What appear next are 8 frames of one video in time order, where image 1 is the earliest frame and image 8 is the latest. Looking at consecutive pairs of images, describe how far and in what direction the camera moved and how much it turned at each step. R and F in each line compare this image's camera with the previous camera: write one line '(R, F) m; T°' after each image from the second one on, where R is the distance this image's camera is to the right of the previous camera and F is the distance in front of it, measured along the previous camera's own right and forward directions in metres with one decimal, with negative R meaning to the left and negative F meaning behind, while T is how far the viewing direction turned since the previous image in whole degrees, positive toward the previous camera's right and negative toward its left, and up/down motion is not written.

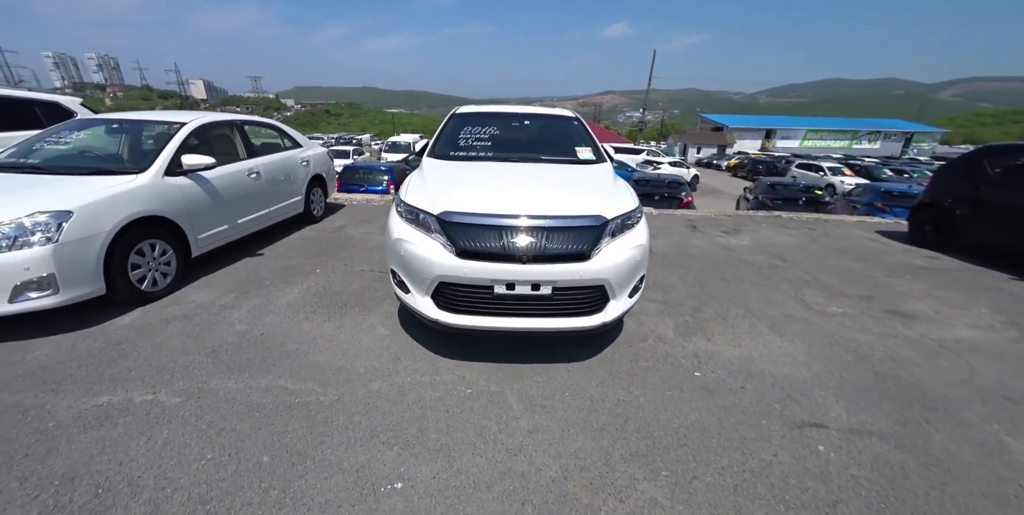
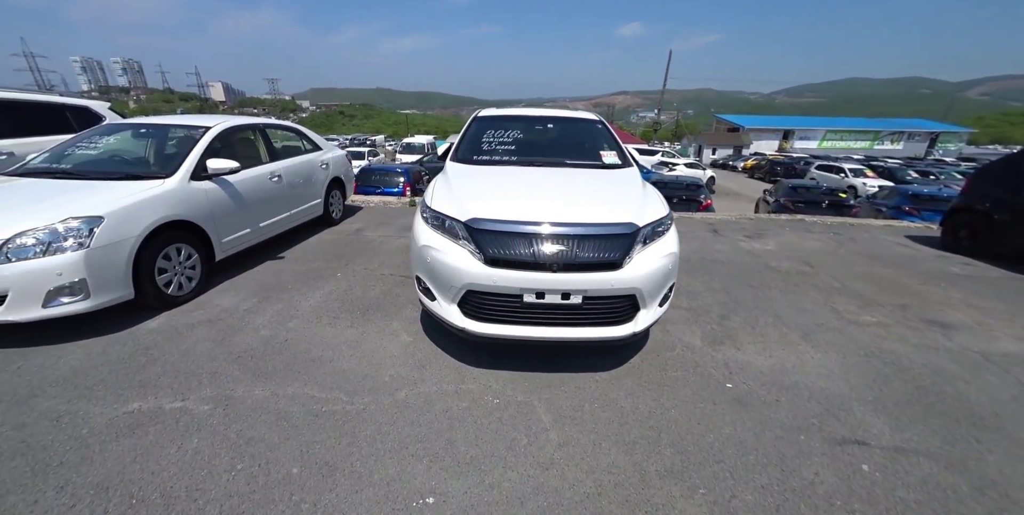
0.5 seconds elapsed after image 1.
(-0.1, 0.0) m; -2°
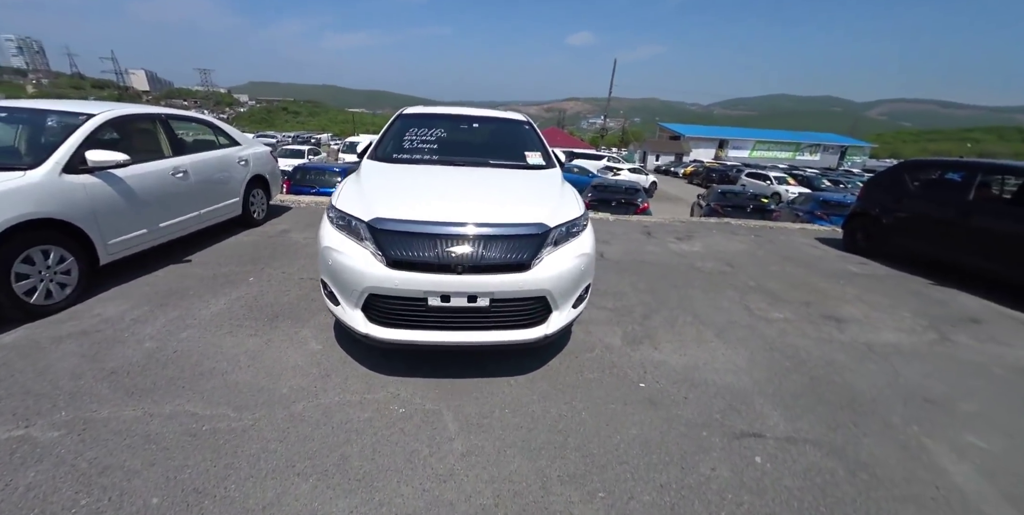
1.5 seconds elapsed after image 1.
(+0.3, +0.1) m; +6°
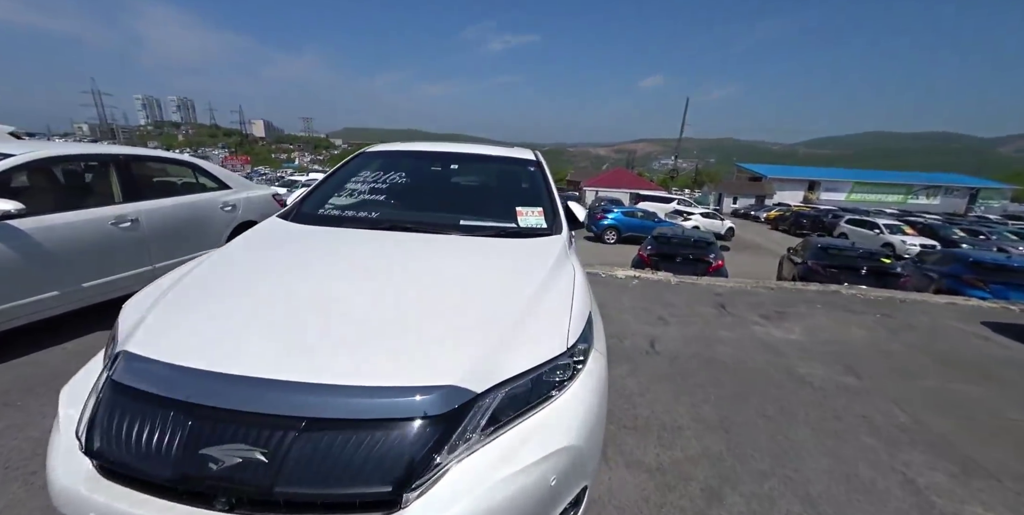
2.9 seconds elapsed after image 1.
(+0.5, +1.5) m; -9°
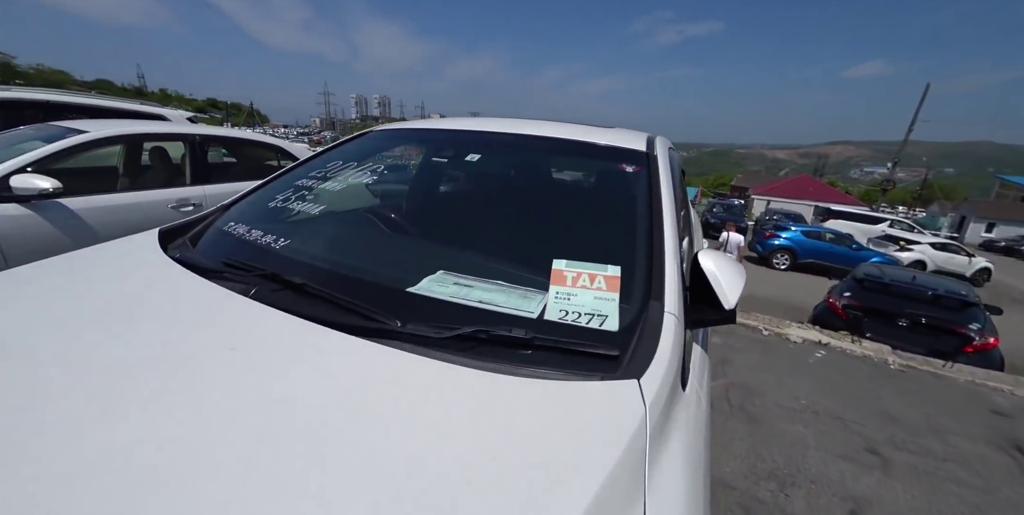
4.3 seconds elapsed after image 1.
(+0.3, +1.6) m; -20°
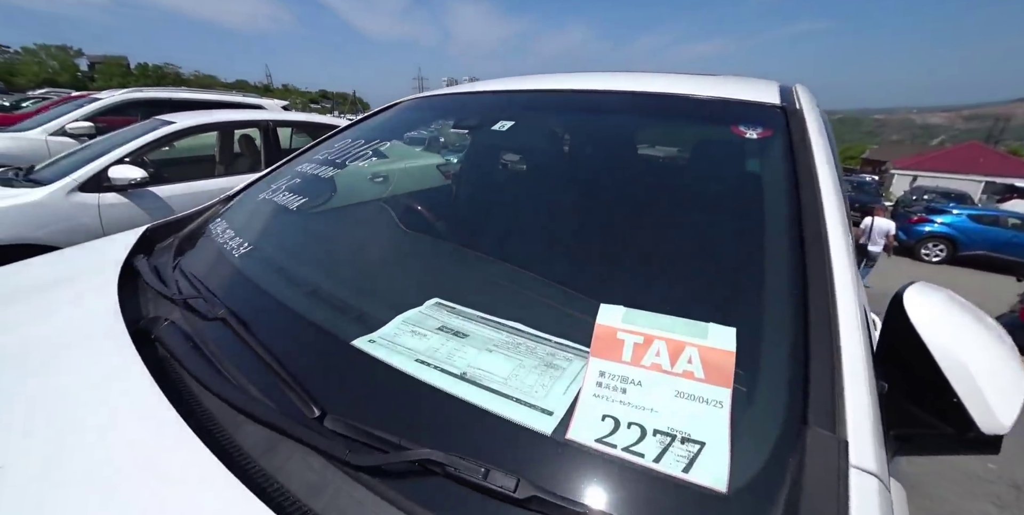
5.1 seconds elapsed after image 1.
(+0.1, +0.5) m; -12°
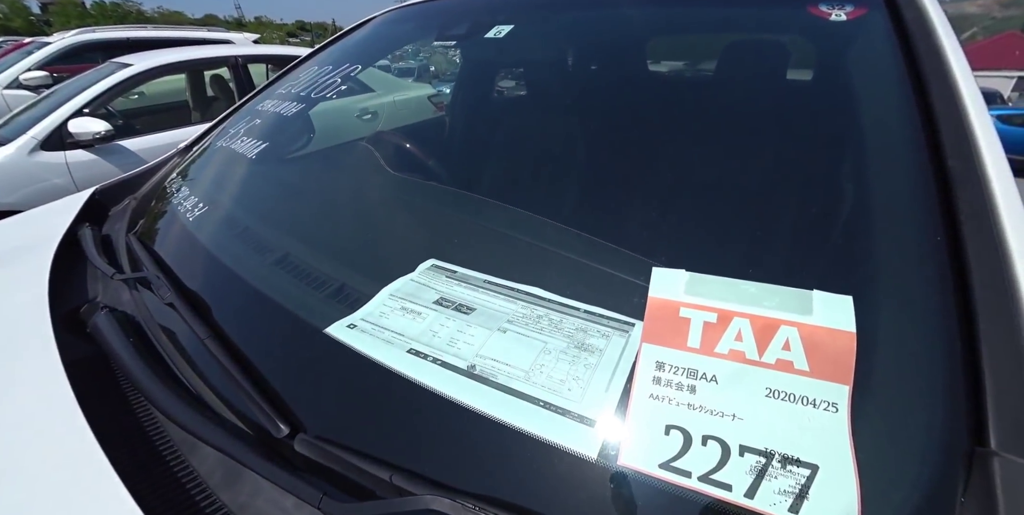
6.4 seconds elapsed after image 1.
(0.0, +0.2) m; -1°
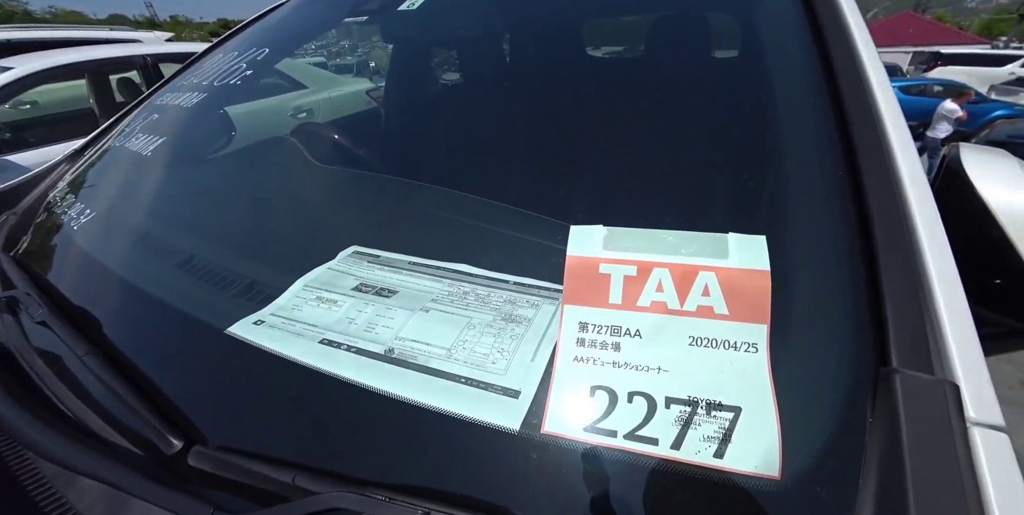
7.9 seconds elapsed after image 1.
(0.0, 0.0) m; +6°
